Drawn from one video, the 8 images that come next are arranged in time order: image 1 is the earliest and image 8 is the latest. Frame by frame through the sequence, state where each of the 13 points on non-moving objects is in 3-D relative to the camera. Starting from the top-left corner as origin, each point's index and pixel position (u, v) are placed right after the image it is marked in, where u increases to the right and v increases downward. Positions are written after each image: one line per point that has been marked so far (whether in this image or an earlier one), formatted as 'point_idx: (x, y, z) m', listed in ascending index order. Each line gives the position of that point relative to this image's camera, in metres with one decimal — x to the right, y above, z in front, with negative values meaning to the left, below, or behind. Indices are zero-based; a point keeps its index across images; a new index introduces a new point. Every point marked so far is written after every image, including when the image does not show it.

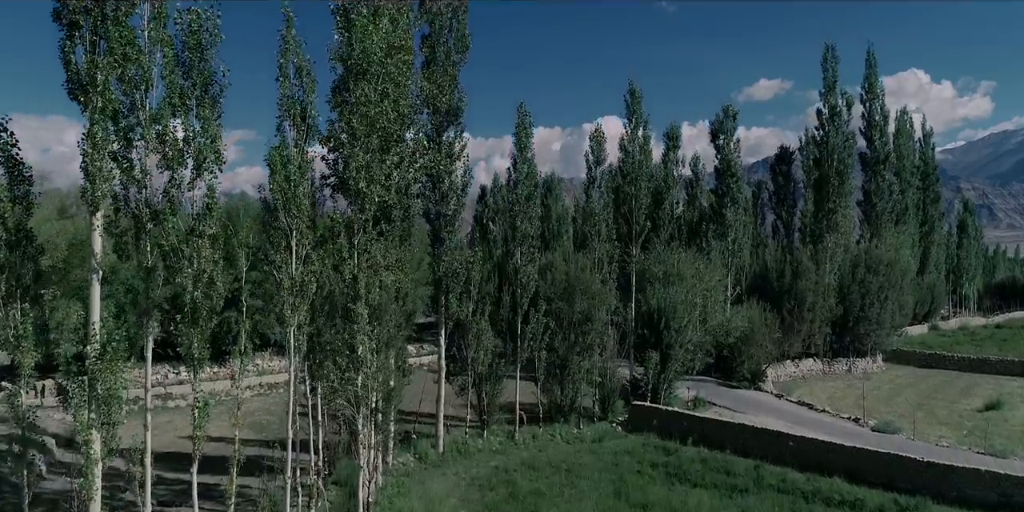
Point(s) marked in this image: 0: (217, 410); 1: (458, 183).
0: (-8.9, -4.6, +20.0) m
1: (-1.2, +1.4, +13.6) m
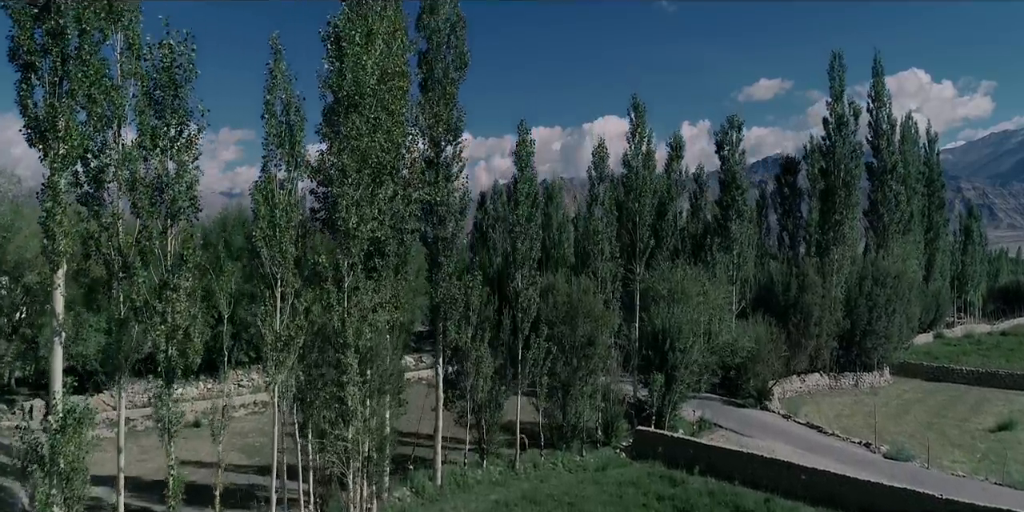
0: (-8.9, -5.1, +19.5) m
1: (-1.1, +0.9, +13.0) m
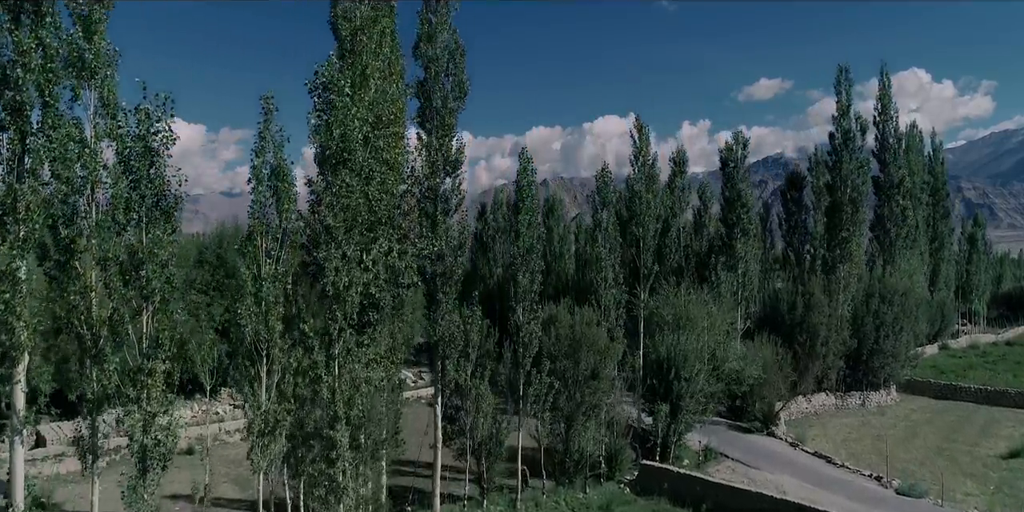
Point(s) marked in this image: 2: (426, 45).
0: (-8.8, -5.8, +19.0) m
1: (-1.1, +0.2, +12.6) m
2: (-1.7, +4.1, +13.1) m
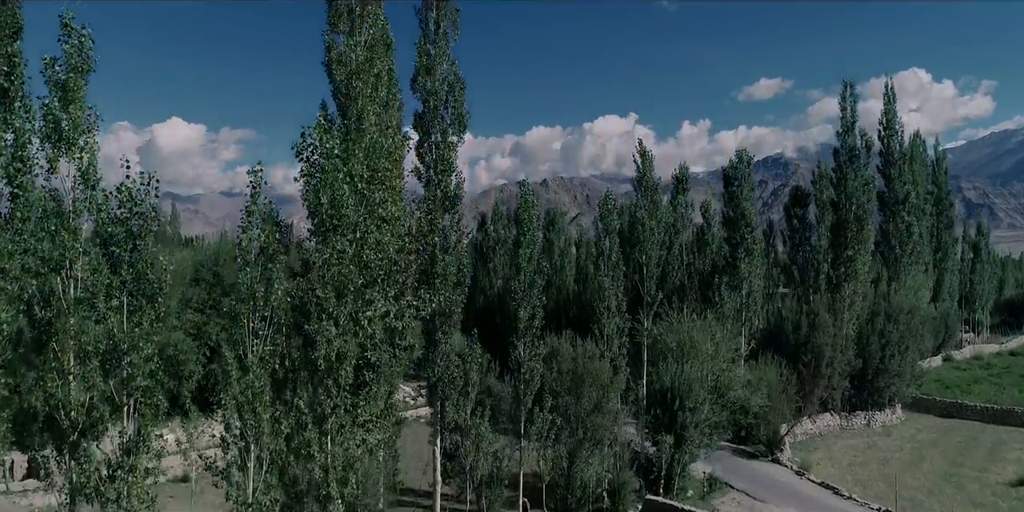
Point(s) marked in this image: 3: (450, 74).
0: (-8.8, -6.5, +18.7) m
1: (-1.1, -0.5, +12.2) m
2: (-1.7, +3.4, +12.7) m
3: (-1.2, +3.4, +12.7) m
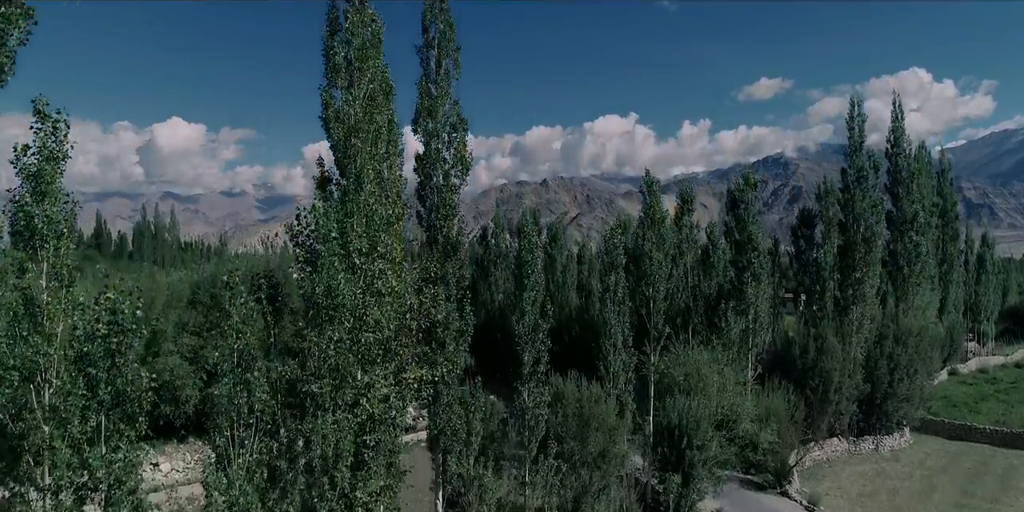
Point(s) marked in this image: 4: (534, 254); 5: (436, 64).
0: (-8.7, -7.3, +18.2) m
1: (-1.0, -1.3, +11.8) m
2: (-1.6, +2.5, +12.3) m
3: (-1.1, +2.6, +12.3) m
4: (+0.5, 0.0, +13.9) m
5: (-1.4, +3.5, +12.1) m
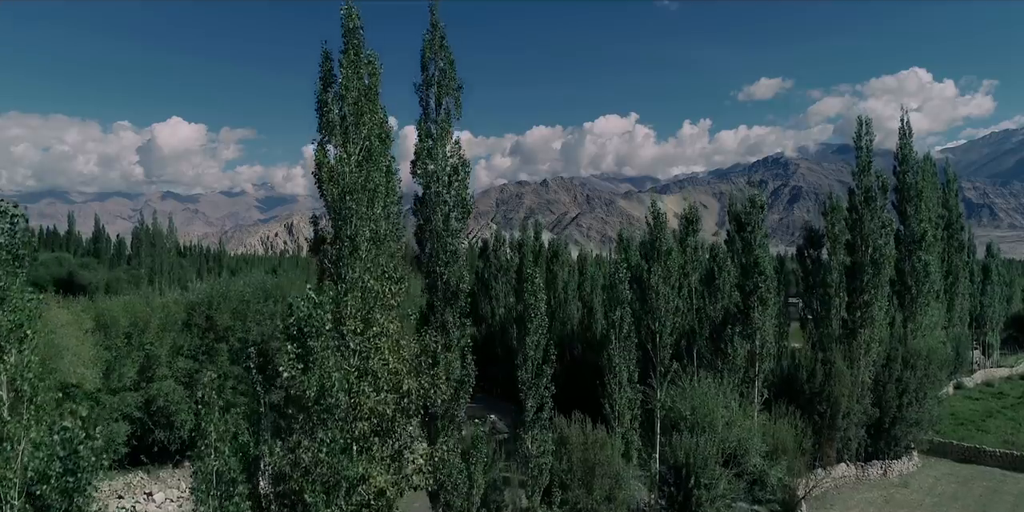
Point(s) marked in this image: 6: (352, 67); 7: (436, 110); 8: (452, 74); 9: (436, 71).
0: (-8.7, -8.2, +17.8) m
1: (-1.0, -2.1, +11.3) m
2: (-1.5, +1.7, +11.8) m
3: (-1.1, +1.8, +11.8) m
4: (+0.5, -0.8, +13.4) m
5: (-1.3, +2.7, +11.6) m
6: (-2.2, +2.6, +9.2) m
7: (-1.3, +2.6, +11.6) m
8: (-1.1, +3.2, +11.9) m
9: (-1.3, +3.2, +11.6) m
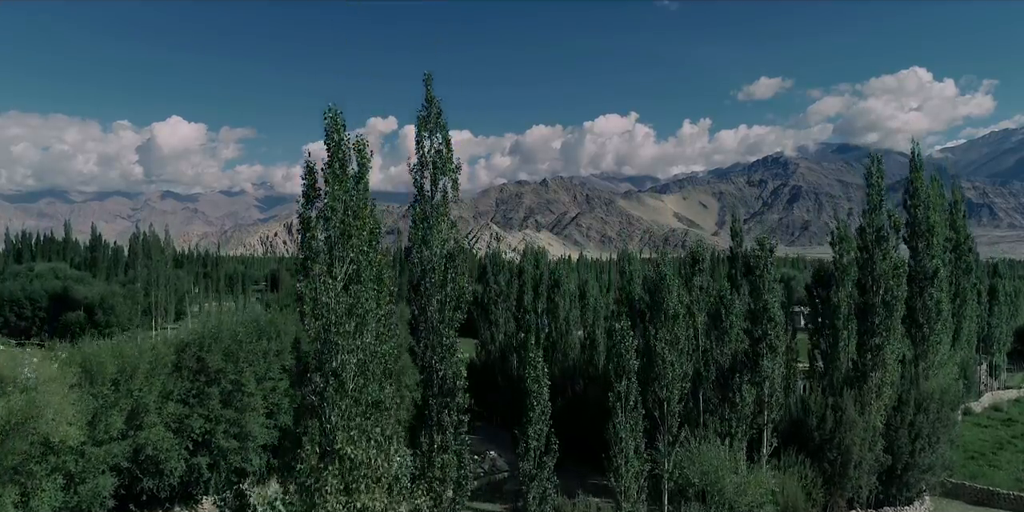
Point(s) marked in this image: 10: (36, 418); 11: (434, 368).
0: (-8.7, -9.6, +17.0) m
1: (-1.0, -3.6, +10.6) m
2: (-1.5, +0.2, +11.1) m
3: (-1.0, +0.3, +11.0) m
4: (+0.6, -2.3, +12.6) m
5: (-1.3, +1.2, +10.8) m
6: (-2.2, +1.1, +8.4) m
7: (-1.3, +1.1, +10.9) m
8: (-1.1, +1.8, +11.2) m
9: (-1.3, +1.7, +10.8) m
10: (-13.3, -4.5, +18.7) m
11: (-1.3, -1.8, +10.7) m
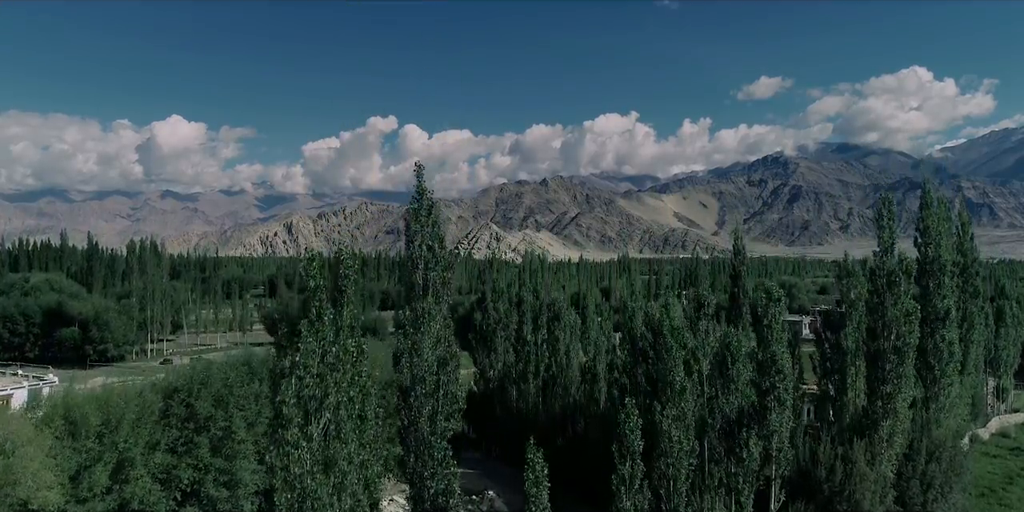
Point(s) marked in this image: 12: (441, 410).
0: (-8.7, -11.2, +16.2) m
1: (-1.0, -5.2, +9.8) m
2: (-1.6, -1.3, +10.3) m
3: (-1.1, -1.3, +10.3) m
4: (+0.5, -3.8, +11.9) m
5: (-1.3, -0.4, +10.1) m
6: (-2.2, -0.4, +7.6) m
7: (-1.3, -0.5, +10.1) m
8: (-1.1, +0.2, +10.4) m
9: (-1.3, +0.2, +10.1) m
10: (-13.3, -6.1, +17.9) m
11: (-1.3, -3.3, +10.0) m
12: (-1.1, -2.3, +10.0) m
